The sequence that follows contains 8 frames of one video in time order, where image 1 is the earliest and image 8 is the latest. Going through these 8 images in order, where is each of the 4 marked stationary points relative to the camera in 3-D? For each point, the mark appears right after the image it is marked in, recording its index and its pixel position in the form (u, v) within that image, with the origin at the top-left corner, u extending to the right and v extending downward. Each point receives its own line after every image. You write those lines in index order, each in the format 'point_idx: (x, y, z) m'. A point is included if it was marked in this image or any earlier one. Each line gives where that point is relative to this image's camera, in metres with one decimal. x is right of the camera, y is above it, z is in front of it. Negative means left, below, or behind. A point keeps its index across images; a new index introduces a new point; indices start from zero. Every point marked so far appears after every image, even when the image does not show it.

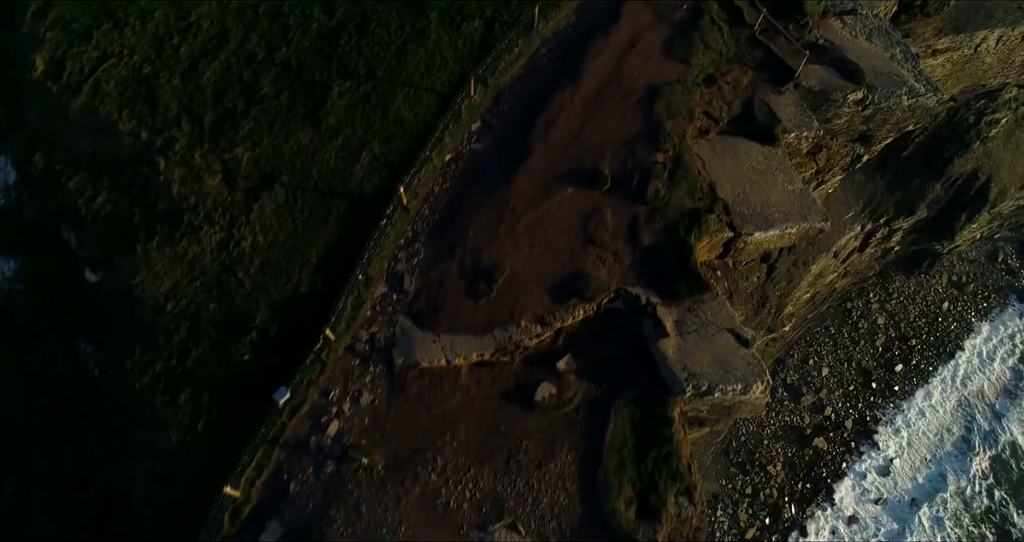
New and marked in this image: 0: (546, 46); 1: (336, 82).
0: (+0.9, +5.8, +18.6) m
1: (-4.3, +4.6, +17.7) m
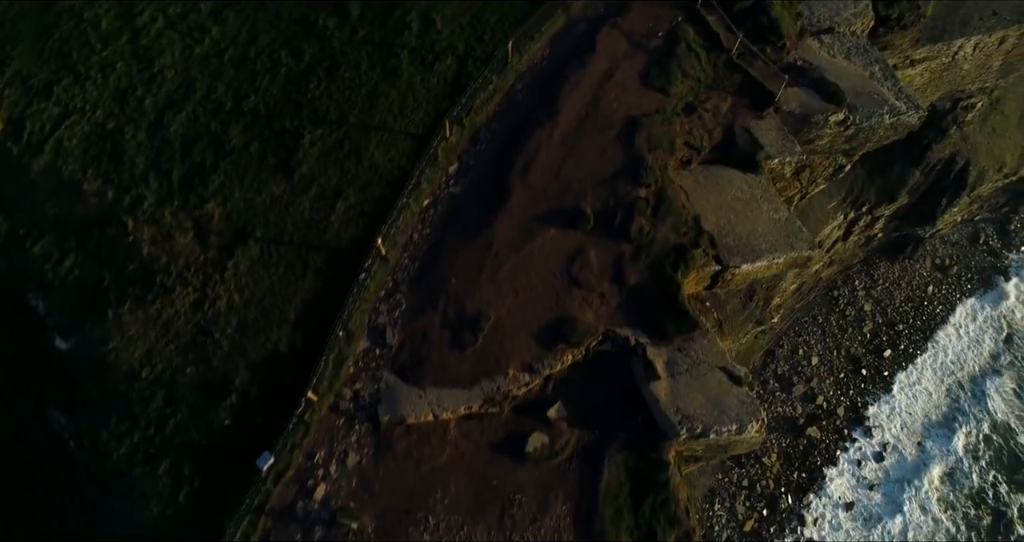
0: (+0.2, +4.8, +18.2) m
1: (-4.9, +3.4, +17.2) m
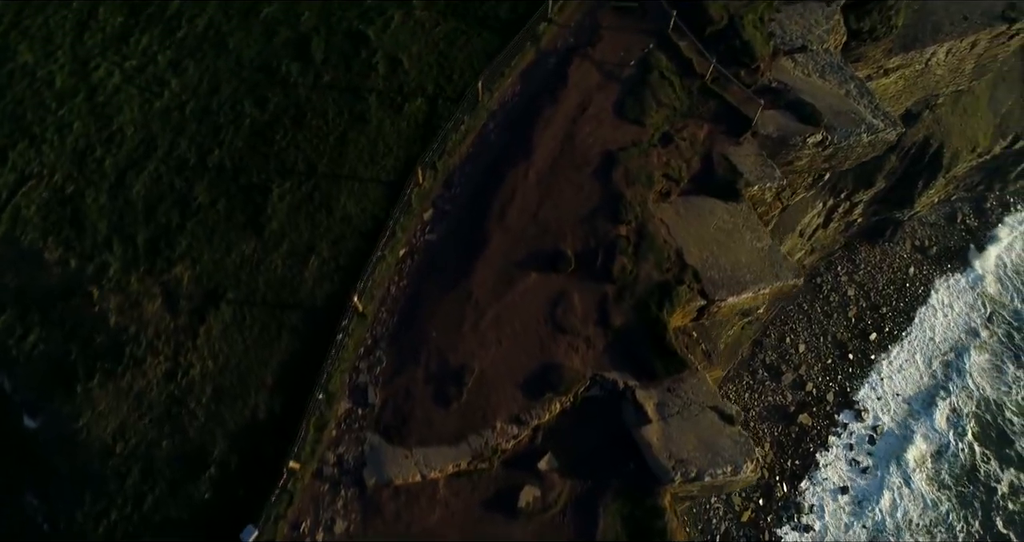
0: (-0.5, +3.8, +17.7) m
1: (-5.5, +2.0, +16.7) m
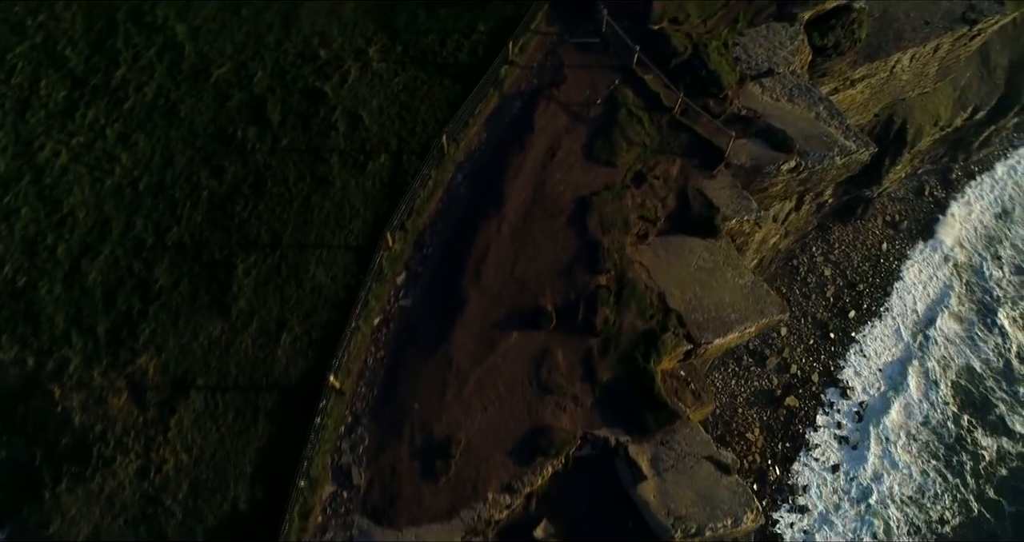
0: (-1.2, +2.4, +17.2) m
1: (-6.1, +0.3, +16.0) m
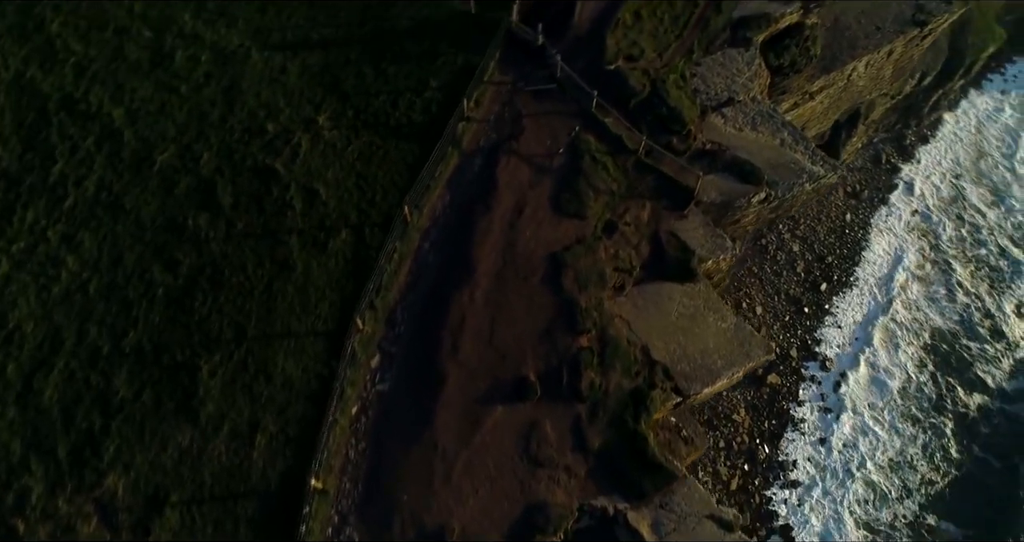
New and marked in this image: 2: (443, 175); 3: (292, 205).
0: (-2.0, +0.7, +16.6) m
1: (-6.5, -1.8, +15.2) m
2: (-1.7, +2.3, +17.2) m
3: (-5.2, +1.5, +16.8) m
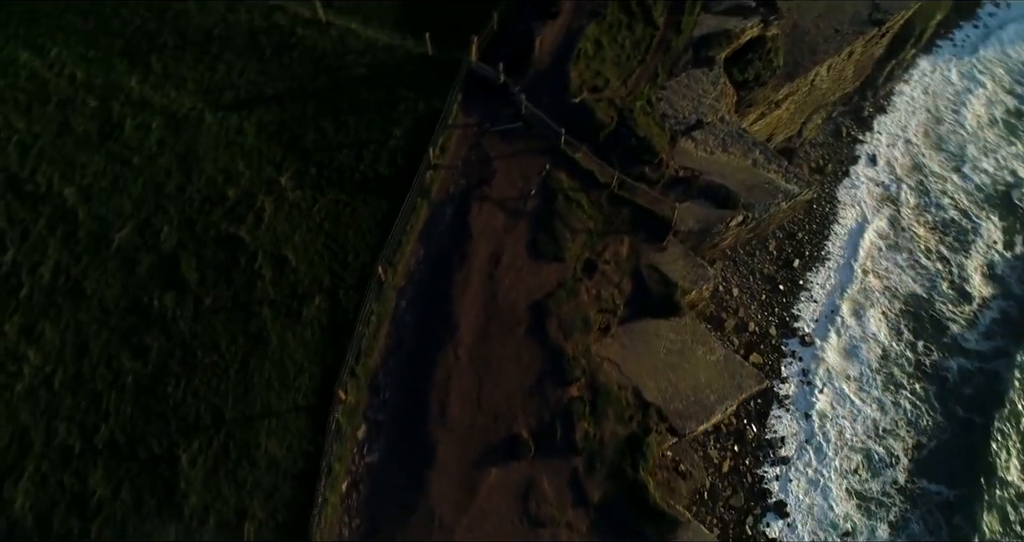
0: (-2.4, -0.6, +16.1) m
1: (-6.7, -3.6, +14.6) m
2: (-2.3, +1.0, +16.8) m
3: (-5.7, -0.1, +16.2) m
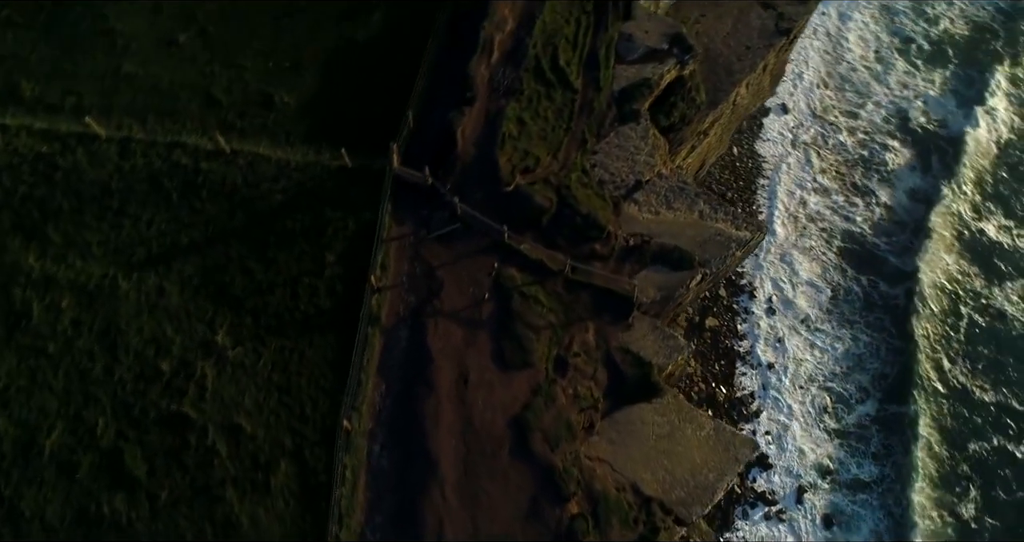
0: (-2.9, -3.7, +15.1) m
1: (-6.4, -7.4, +13.3) m
2: (-3.1, -2.0, +15.7) m
3: (-6.2, -3.7, +14.9) m
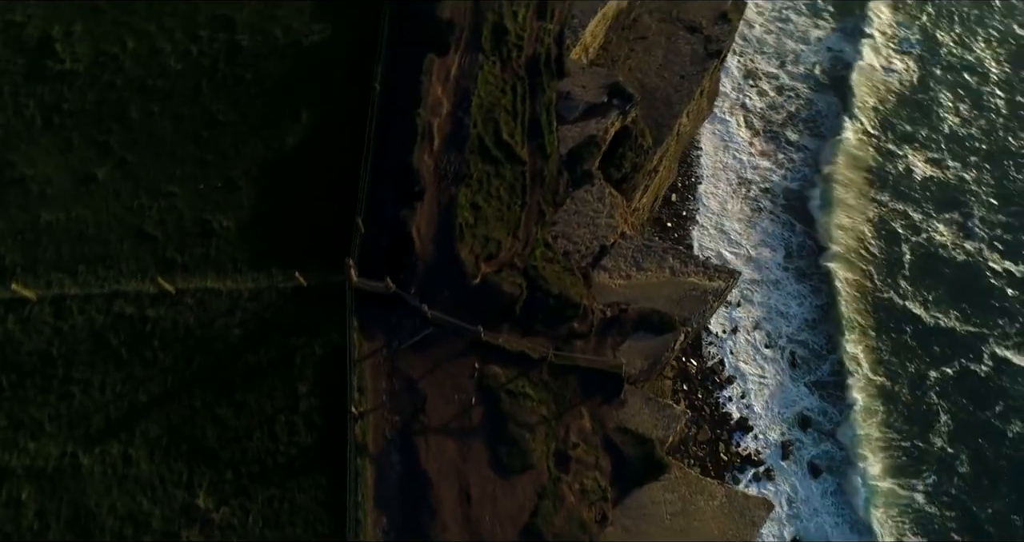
0: (-2.5, -6.3, +14.3) m
1: (-5.2, -10.5, +12.3) m
2: (-3.0, -4.8, +14.9) m
3: (-5.7, -6.9, +13.9) m
